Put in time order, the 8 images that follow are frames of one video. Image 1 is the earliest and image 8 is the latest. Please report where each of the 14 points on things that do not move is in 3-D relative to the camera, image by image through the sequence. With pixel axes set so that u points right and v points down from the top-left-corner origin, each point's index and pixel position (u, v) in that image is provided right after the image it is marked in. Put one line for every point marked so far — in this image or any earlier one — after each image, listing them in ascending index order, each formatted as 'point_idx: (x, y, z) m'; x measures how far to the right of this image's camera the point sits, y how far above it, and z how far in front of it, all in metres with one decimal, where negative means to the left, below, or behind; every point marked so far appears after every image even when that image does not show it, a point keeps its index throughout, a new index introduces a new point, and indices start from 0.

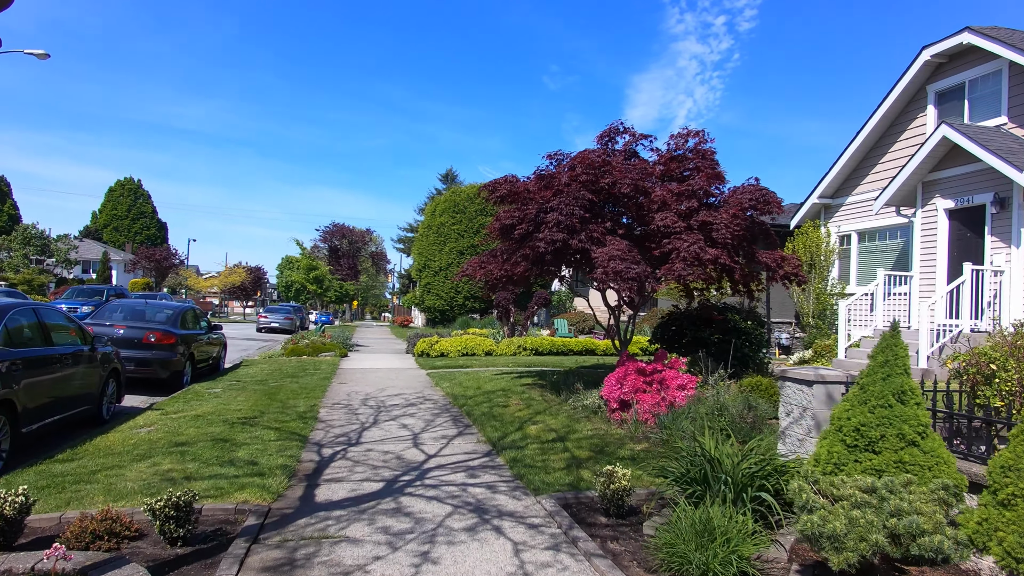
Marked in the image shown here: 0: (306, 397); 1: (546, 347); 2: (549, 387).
0: (-3.3, -1.8, +10.2) m
1: (+0.9, -1.6, +17.6) m
2: (+0.6, -1.6, +10.3) m
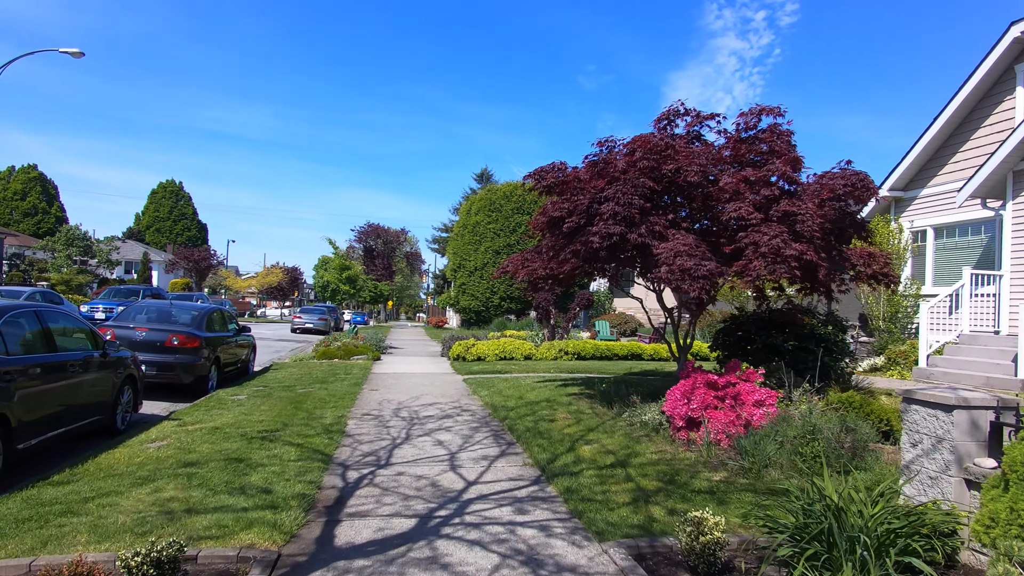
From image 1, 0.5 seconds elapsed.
0: (-2.7, -1.8, +9.4) m
1: (+2.0, -1.7, +16.5) m
2: (+1.3, -1.6, +9.3) m
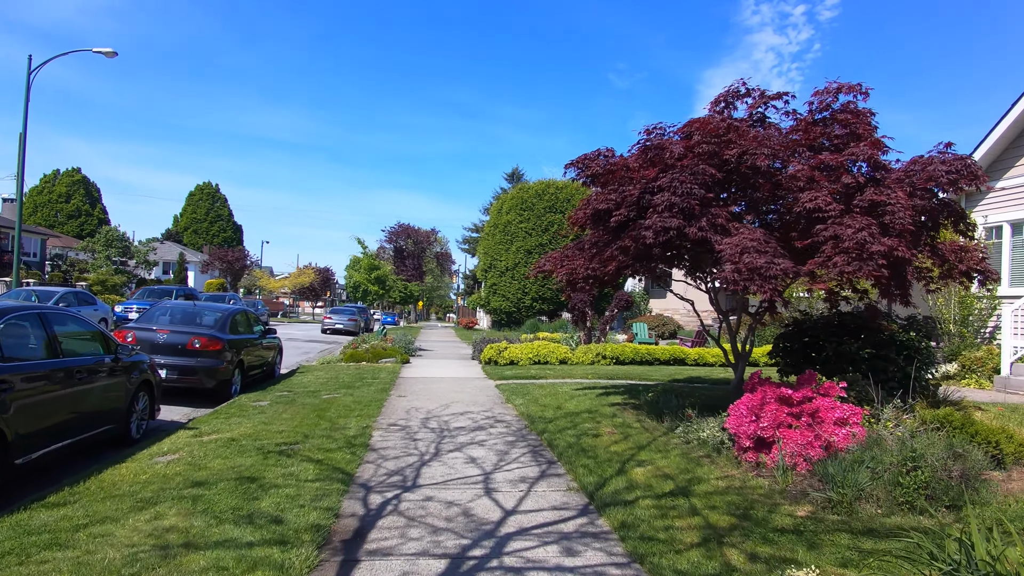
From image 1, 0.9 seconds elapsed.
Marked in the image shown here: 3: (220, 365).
0: (-2.1, -1.8, +8.8) m
1: (+2.9, -1.7, +15.7) m
2: (+1.8, -1.6, +8.5) m
3: (-4.8, -1.3, +10.4) m
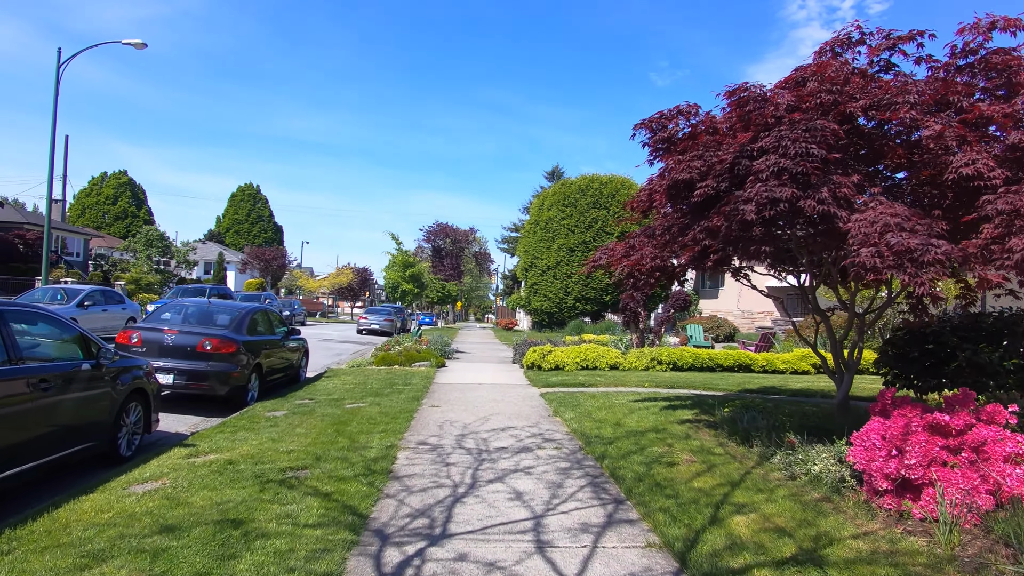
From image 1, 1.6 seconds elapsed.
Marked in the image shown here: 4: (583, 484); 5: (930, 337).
0: (-1.5, -1.7, +7.5) m
1: (+3.9, -1.6, +14.1) m
2: (+2.4, -1.6, +7.0) m
3: (-4.1, -1.2, +9.3) m
4: (+0.6, -1.7, +5.6) m
5: (+4.5, -0.5, +6.8) m
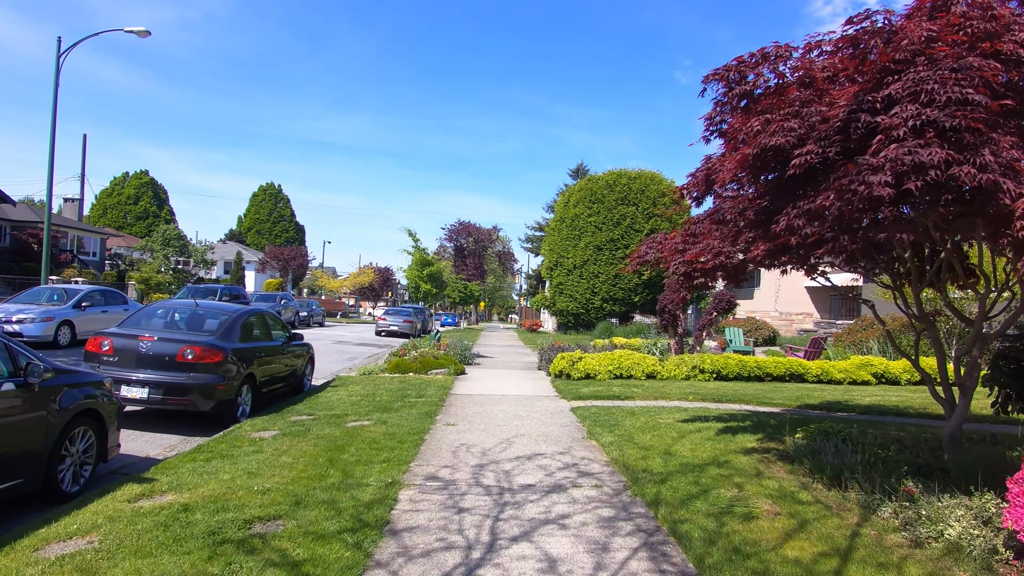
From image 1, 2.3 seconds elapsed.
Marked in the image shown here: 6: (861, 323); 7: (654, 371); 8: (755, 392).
0: (-1.3, -1.7, +6.3) m
1: (+4.4, -1.6, +12.6) m
2: (+2.6, -1.6, +5.6) m
3: (-3.7, -1.2, +8.1) m
4: (+0.8, -1.7, +4.3) m
5: (+4.7, -0.5, +5.3) m
6: (+9.5, -0.9, +17.3) m
7: (+2.8, -1.6, +12.6) m
8: (+4.2, -1.8, +11.0) m
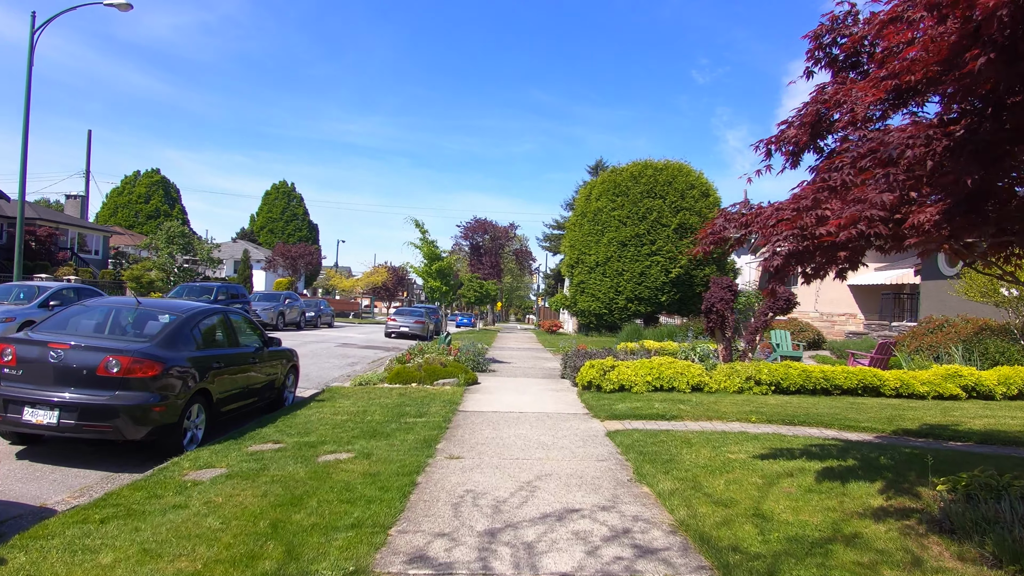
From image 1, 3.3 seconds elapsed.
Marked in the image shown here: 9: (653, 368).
0: (-1.1, -1.6, +4.4) m
1: (+4.7, -1.6, +10.6) m
2: (+2.8, -1.5, +3.6) m
3: (-3.5, -1.1, +6.3) m
4: (+0.9, -1.7, +2.3) m
5: (+4.8, -0.5, +3.2) m
6: (+10.0, -0.8, +15.1) m
7: (+3.1, -1.6, +10.6) m
8: (+4.5, -1.7, +9.0) m
9: (+2.4, -1.3, +10.6) m
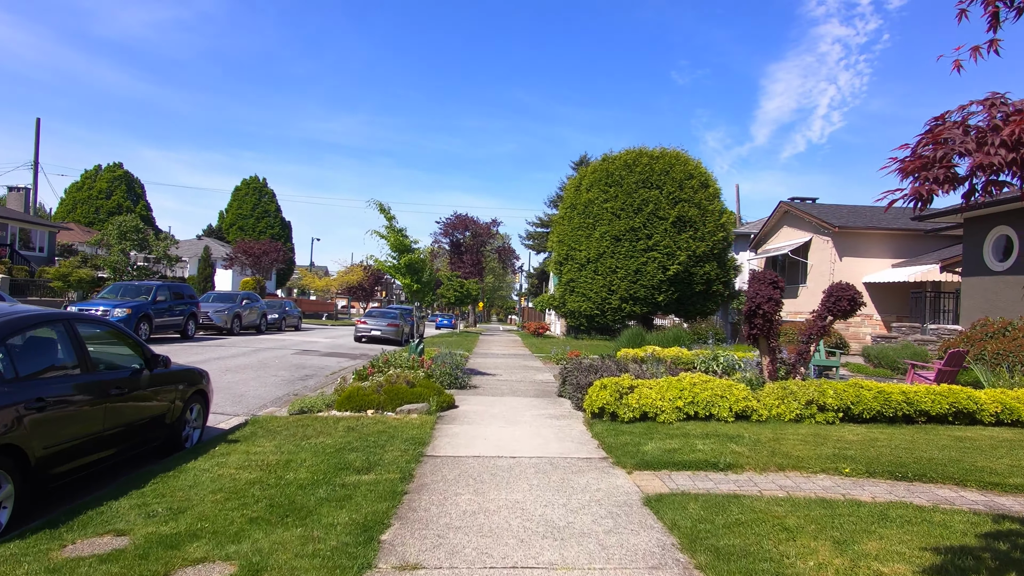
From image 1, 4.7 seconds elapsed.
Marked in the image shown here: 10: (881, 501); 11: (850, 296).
0: (-1.1, -1.6, +1.8) m
1: (+4.5, -1.5, +8.2) m
2: (+2.8, -1.5, +1.1) m
3: (-3.6, -1.1, +3.6) m
4: (+1.0, -1.6, -0.2) m
5: (+4.9, -0.4, +0.8) m
6: (+9.7, -0.8, +12.8) m
7: (+3.0, -1.5, +8.1) m
8: (+4.4, -1.7, +6.5) m
9: (+2.2, -1.3, +8.1) m
10: (+3.0, -1.6, +5.0) m
11: (+4.7, -0.1, +8.8) m
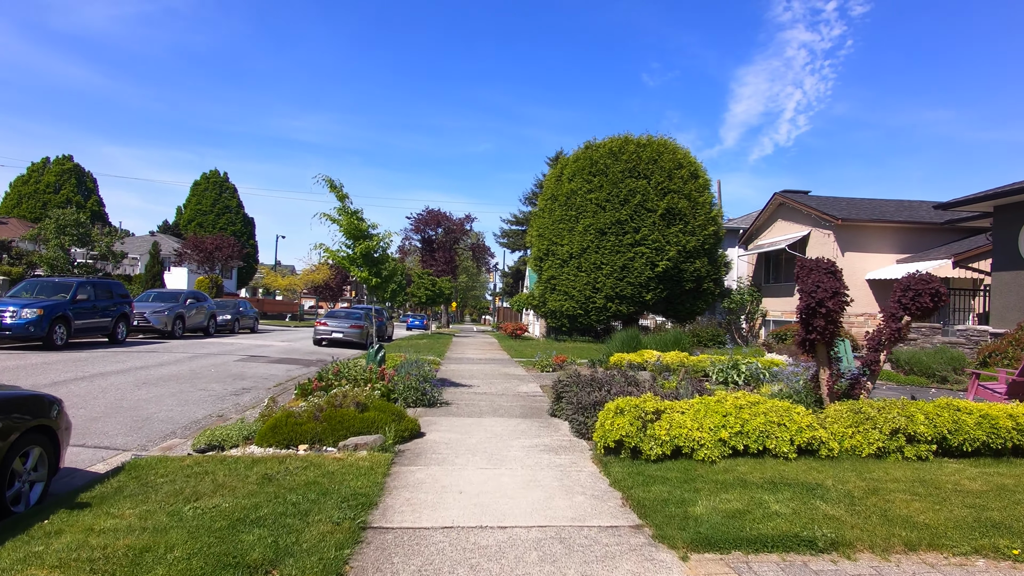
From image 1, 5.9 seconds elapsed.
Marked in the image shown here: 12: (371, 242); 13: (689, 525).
0: (-0.9, -1.5, -0.4) m
1: (+4.4, -1.4, +6.2) m
2: (+3.0, -1.4, -0.9) m
3: (-3.5, -1.0, +1.3) m
4: (+1.2, -1.5, -2.3) m
5: (+5.1, -0.3, -1.2) m
6: (+9.3, -0.7, +11.1) m
7: (+2.8, -1.4, +6.0) m
8: (+4.3, -1.6, +4.5) m
9: (+2.1, -1.2, +6.0) m
10: (+2.9, -1.5, +3.0) m
11: (+4.5, 0.0, +6.9) m
12: (-2.7, +0.8, +12.2) m
13: (+1.2, -1.6, +4.3) m
